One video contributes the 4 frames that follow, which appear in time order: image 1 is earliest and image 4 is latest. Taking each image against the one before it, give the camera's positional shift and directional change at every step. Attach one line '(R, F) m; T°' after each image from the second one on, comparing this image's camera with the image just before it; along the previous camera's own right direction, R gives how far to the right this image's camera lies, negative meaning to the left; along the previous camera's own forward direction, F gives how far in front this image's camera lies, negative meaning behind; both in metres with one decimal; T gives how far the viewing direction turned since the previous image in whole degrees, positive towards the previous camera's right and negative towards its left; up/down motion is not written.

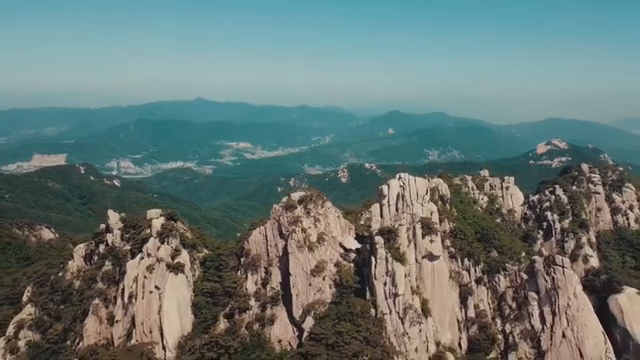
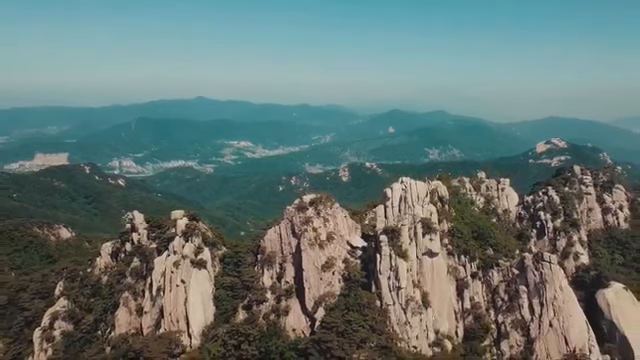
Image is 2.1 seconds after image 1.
(-0.7, -3.4) m; 0°
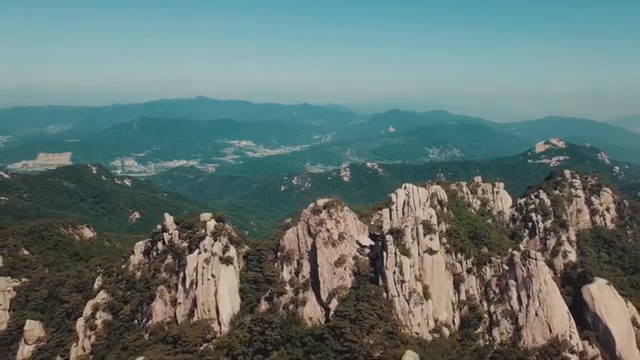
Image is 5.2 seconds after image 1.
(-1.0, -5.0) m; 0°
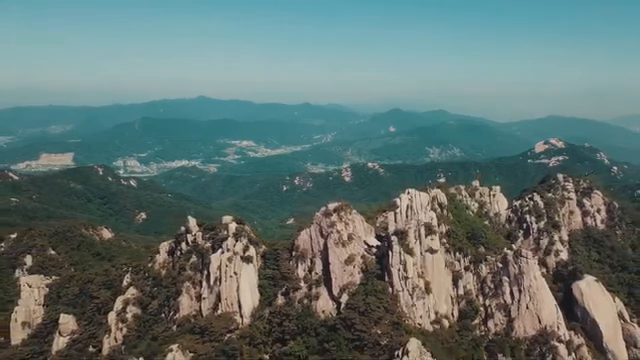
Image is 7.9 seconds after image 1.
(-1.0, -4.4) m; 0°
